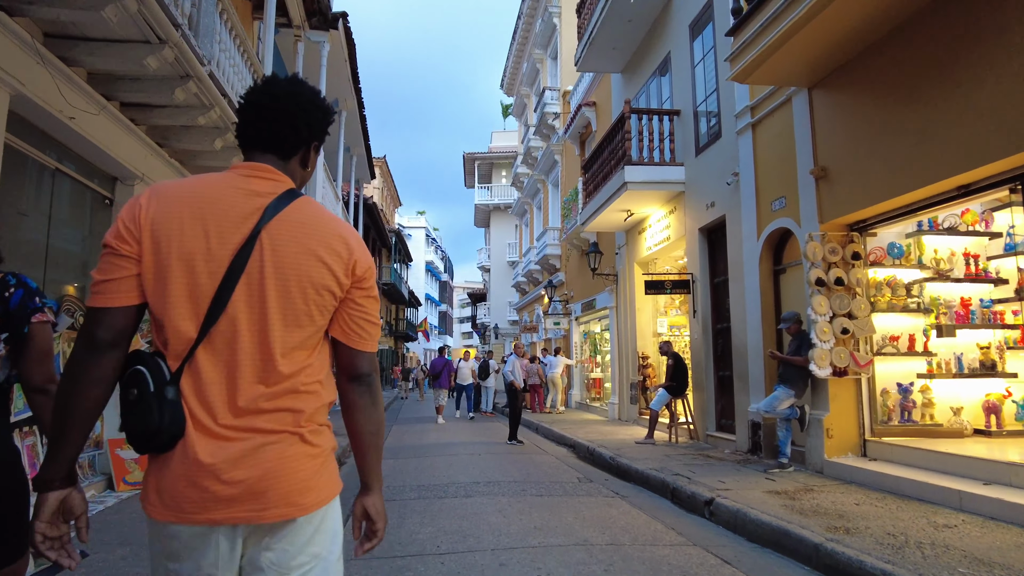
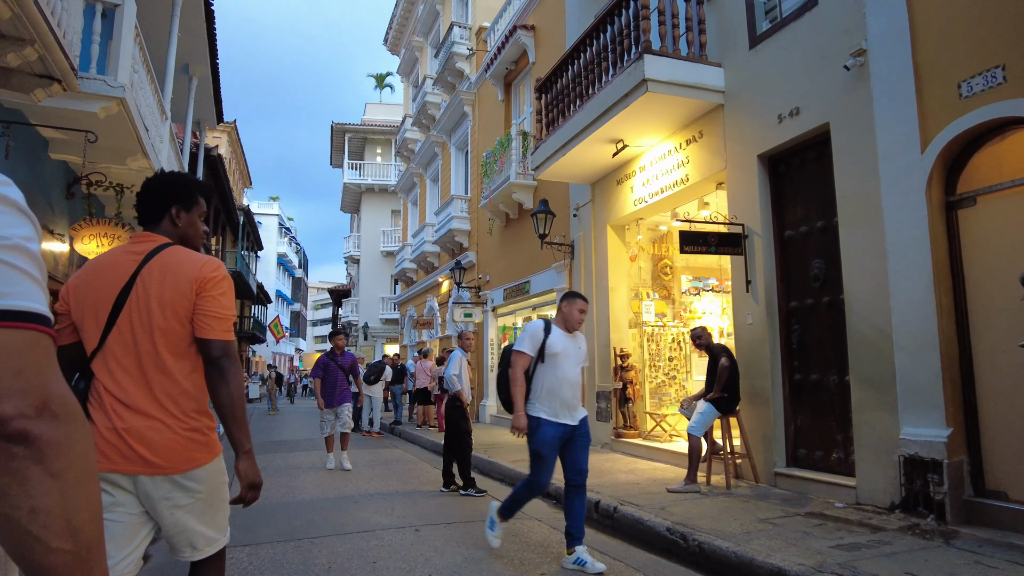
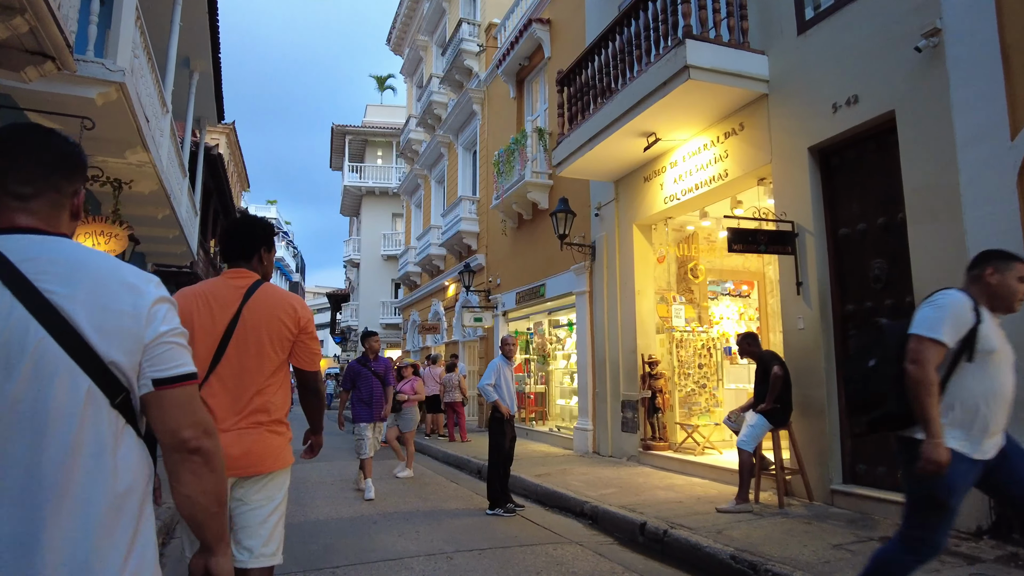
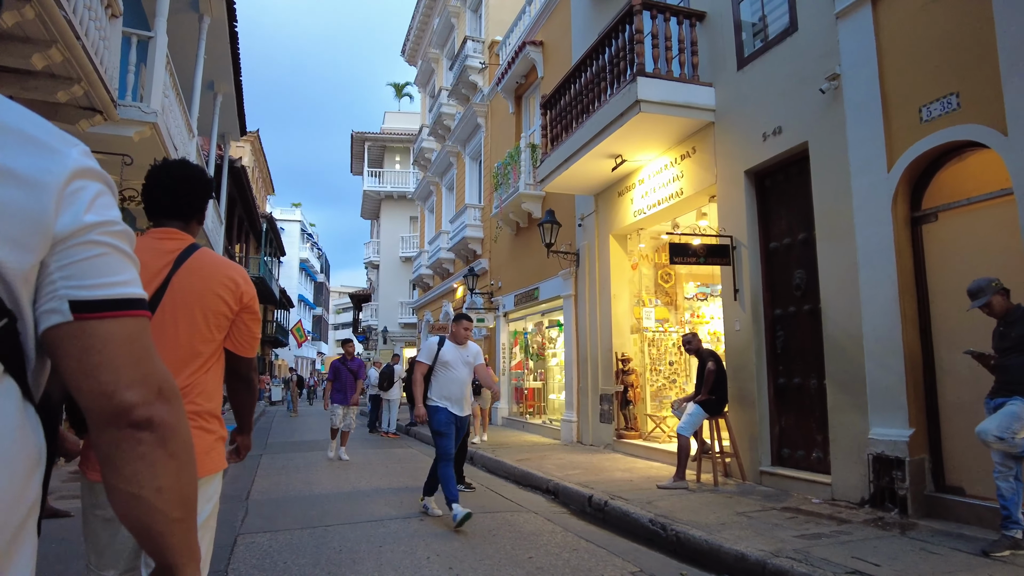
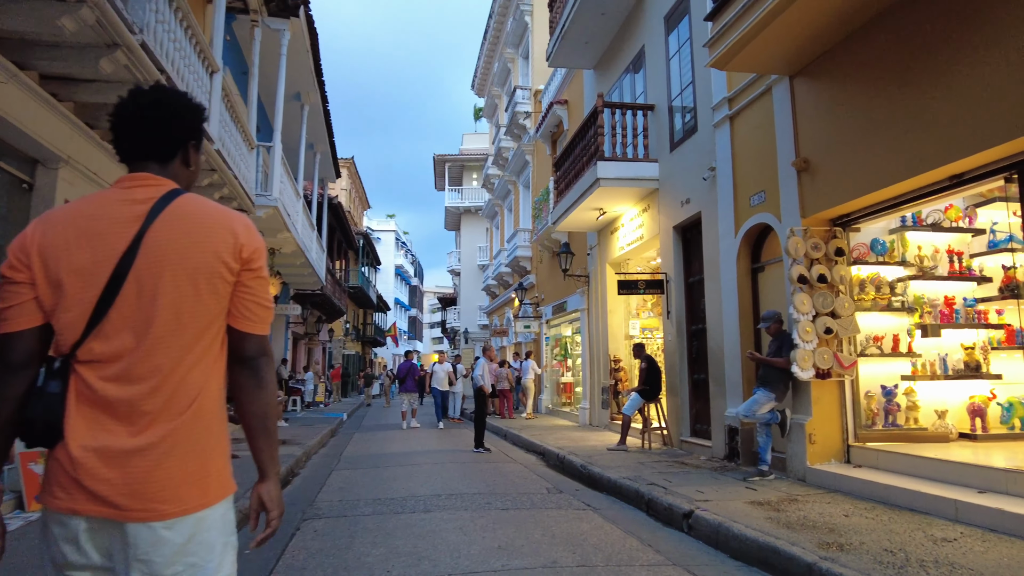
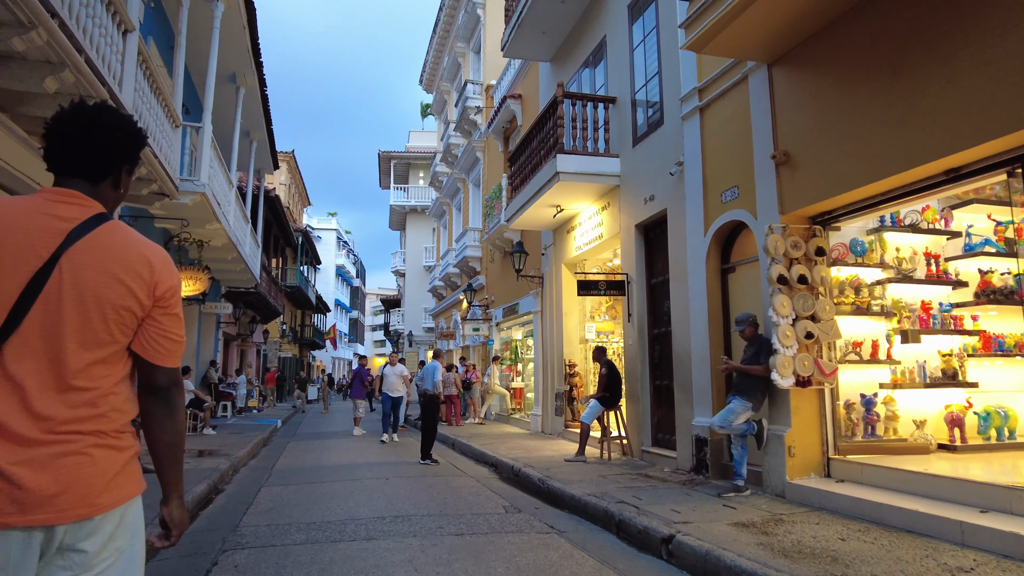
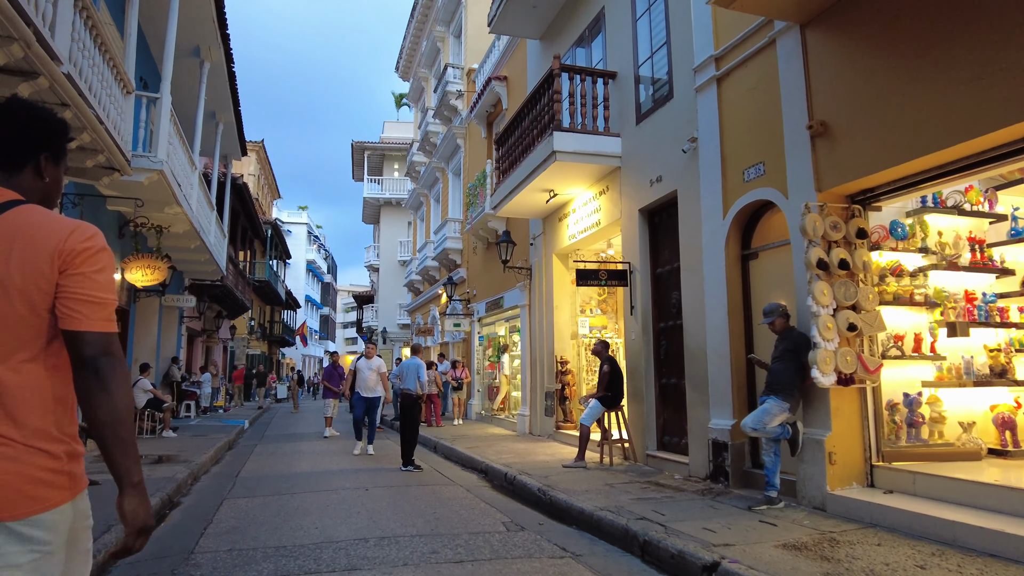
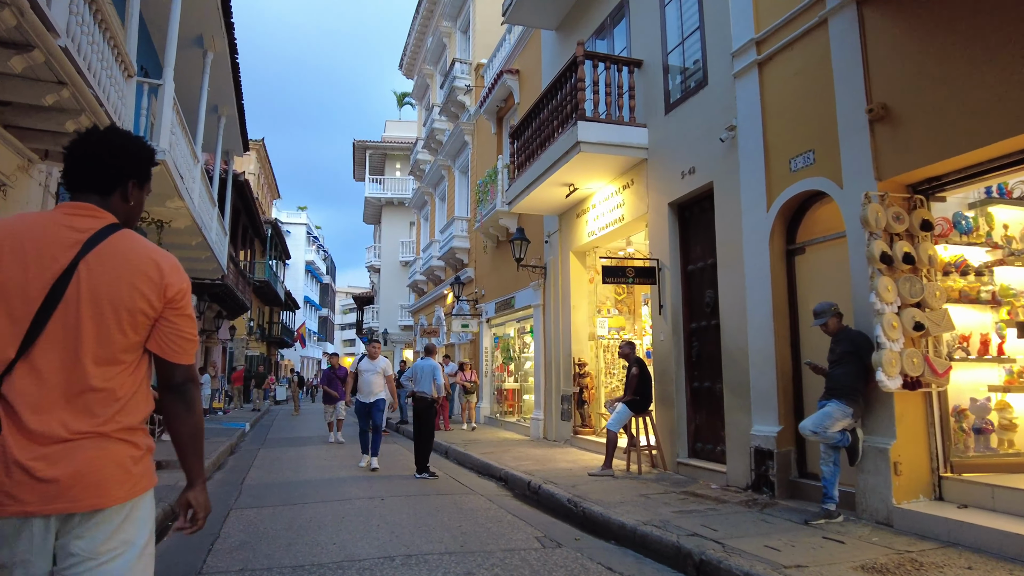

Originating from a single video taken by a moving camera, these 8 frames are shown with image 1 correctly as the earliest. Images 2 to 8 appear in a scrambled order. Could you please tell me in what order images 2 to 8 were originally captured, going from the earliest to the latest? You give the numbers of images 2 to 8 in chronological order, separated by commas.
5, 6, 7, 8, 4, 2, 3
